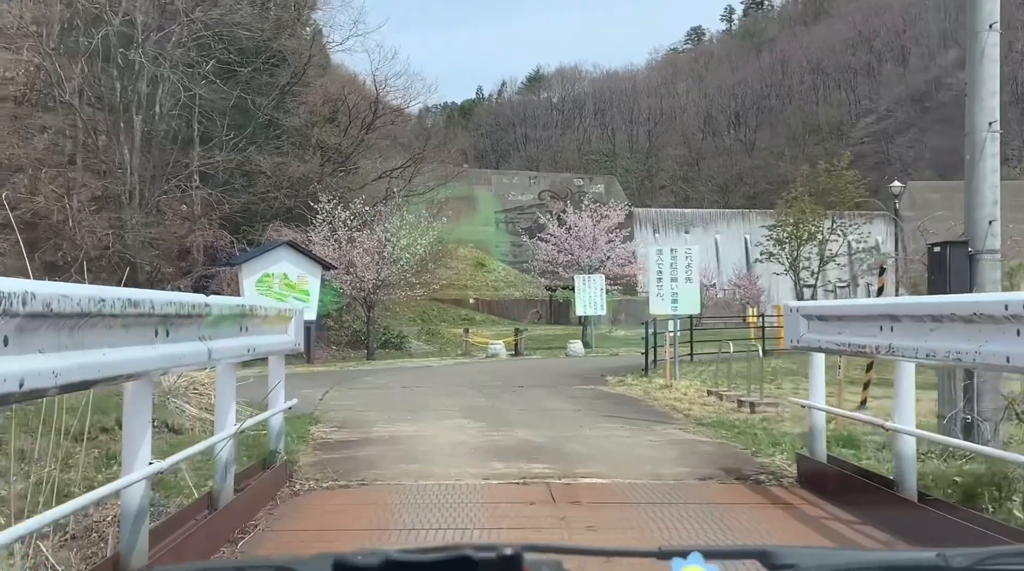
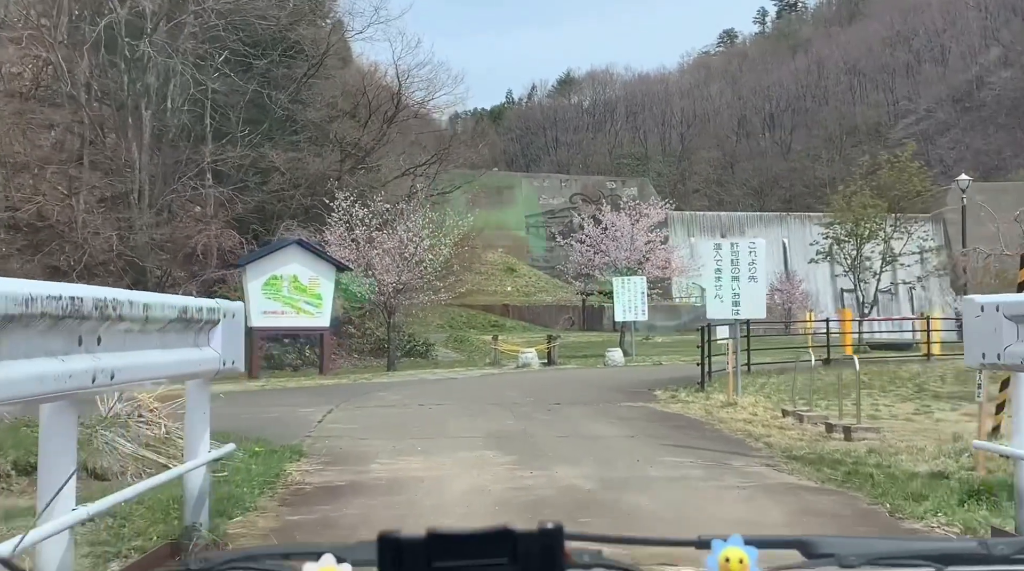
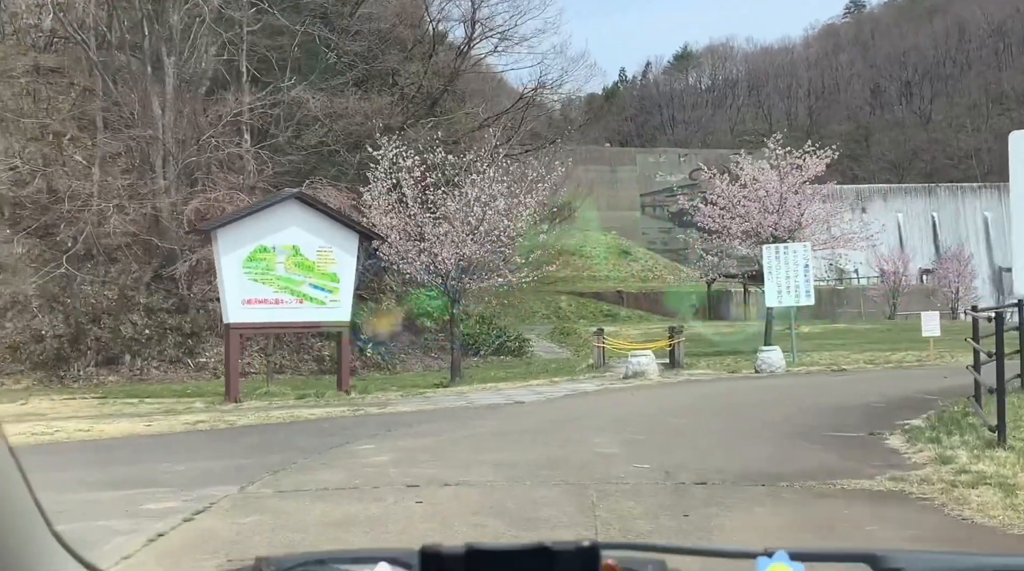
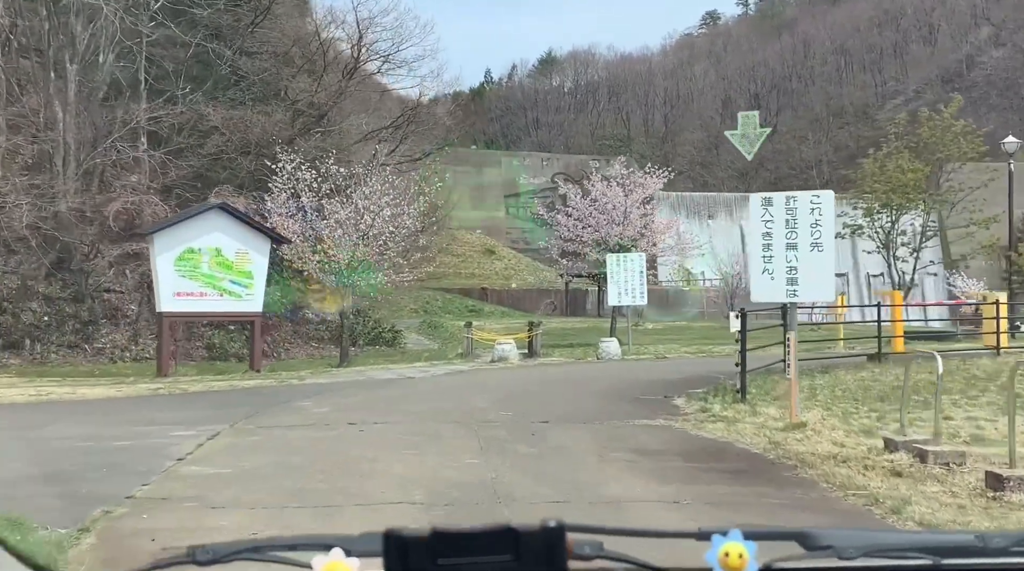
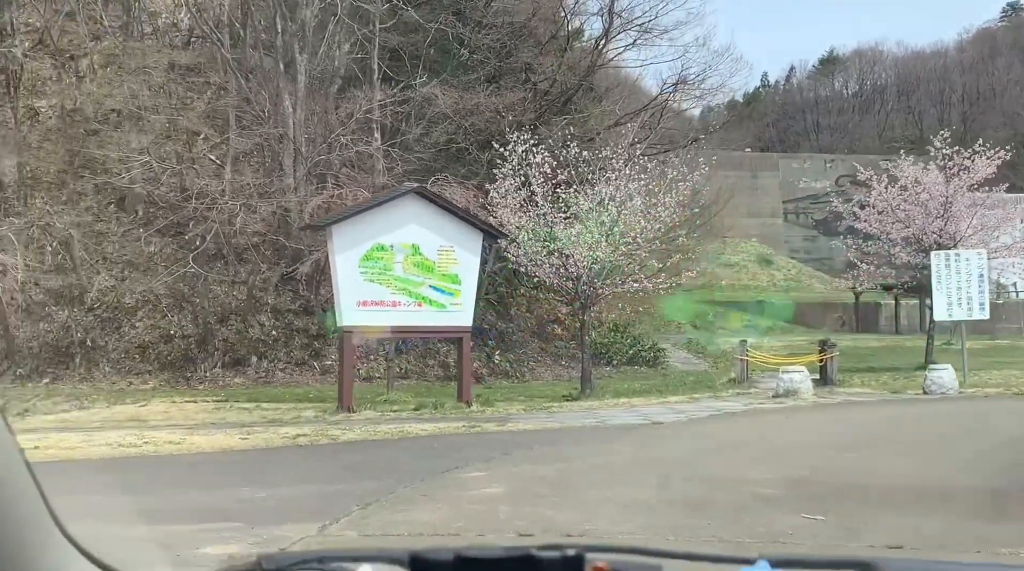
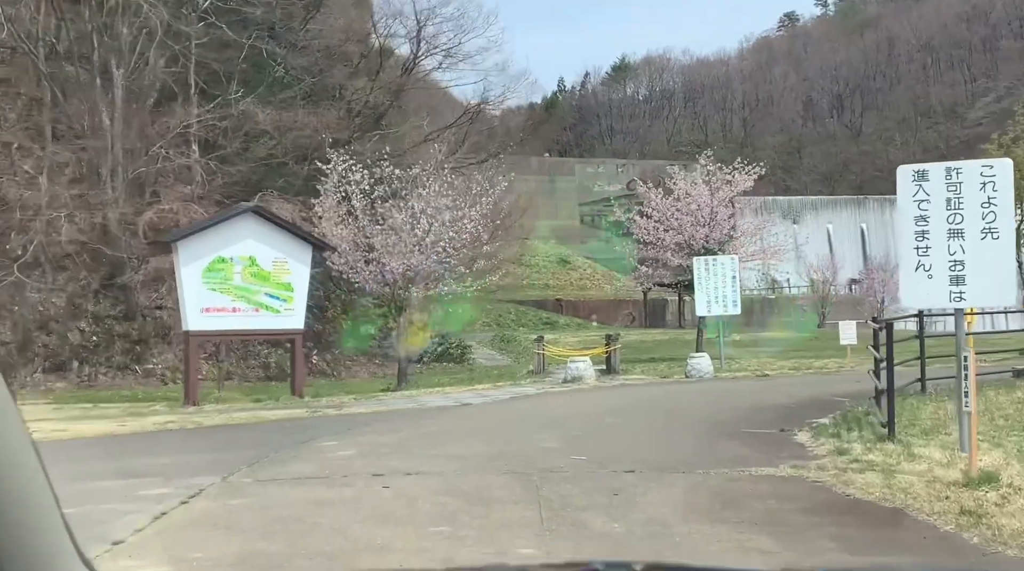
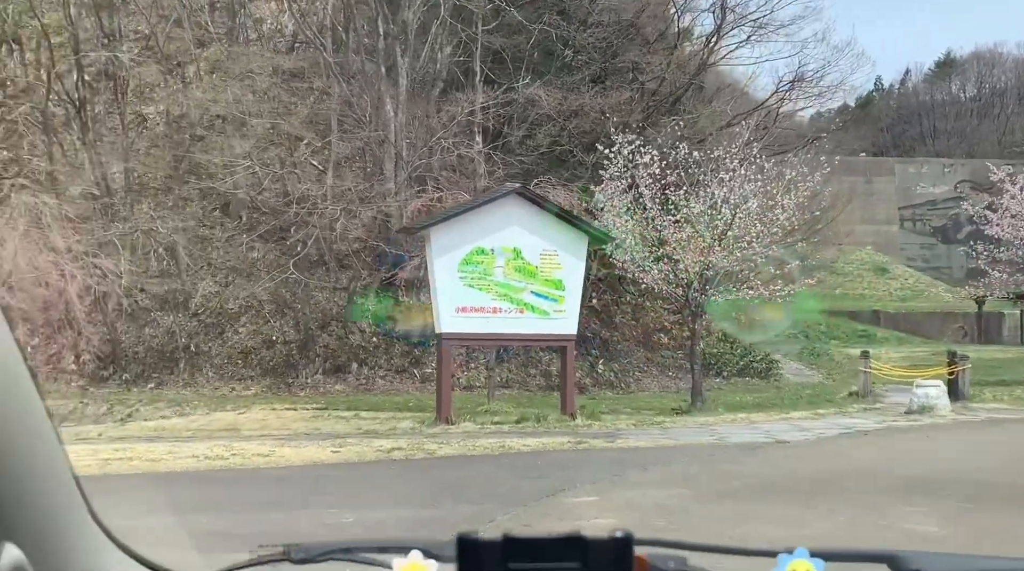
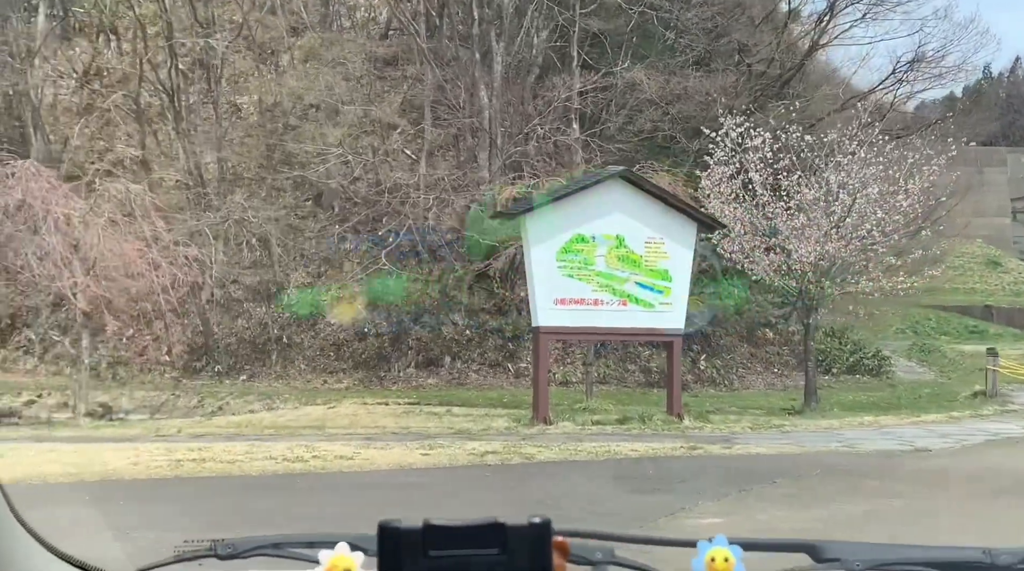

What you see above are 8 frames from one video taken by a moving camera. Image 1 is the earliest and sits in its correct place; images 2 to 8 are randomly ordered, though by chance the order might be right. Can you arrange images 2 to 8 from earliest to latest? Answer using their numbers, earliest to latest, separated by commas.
2, 4, 6, 3, 5, 7, 8
